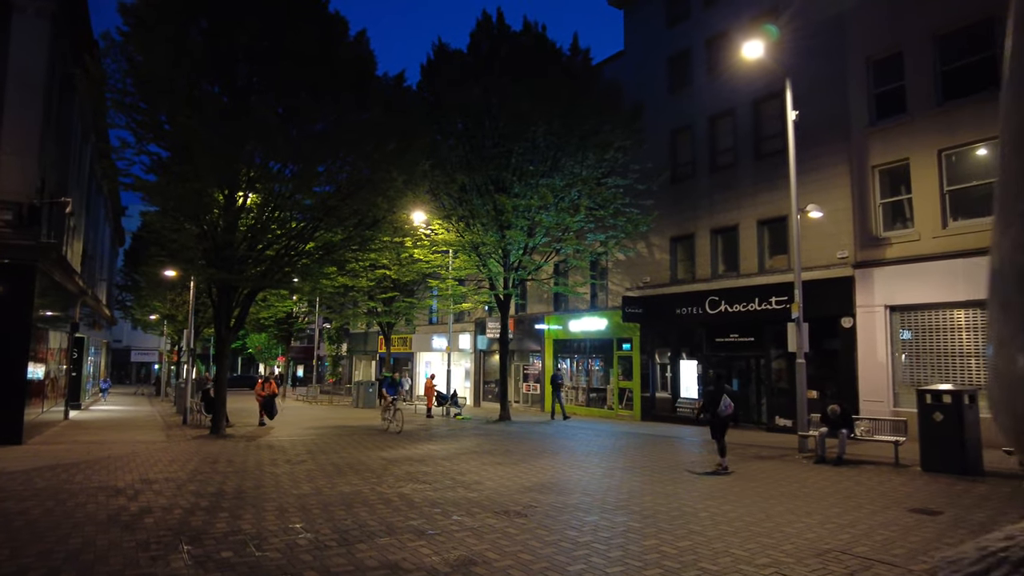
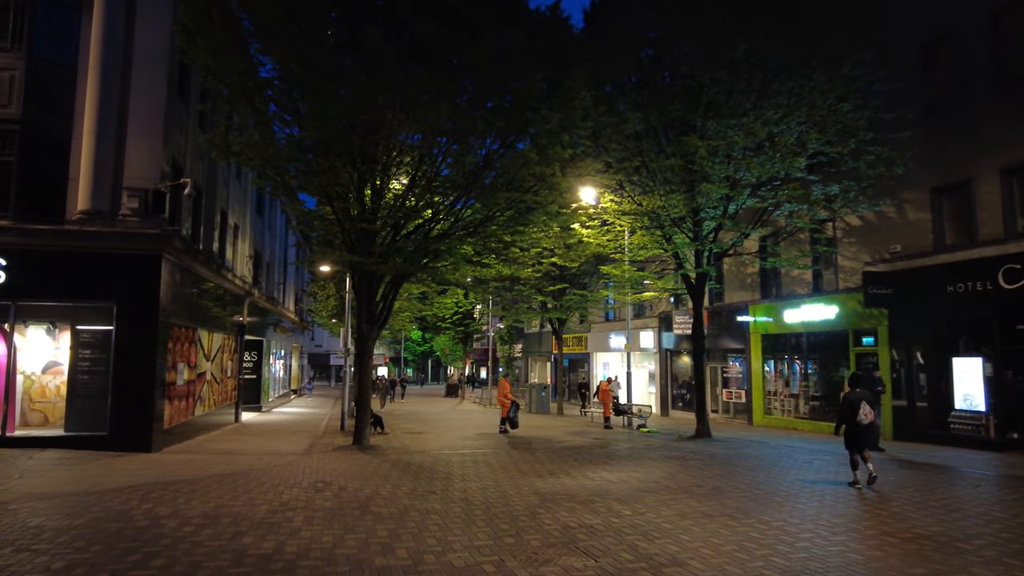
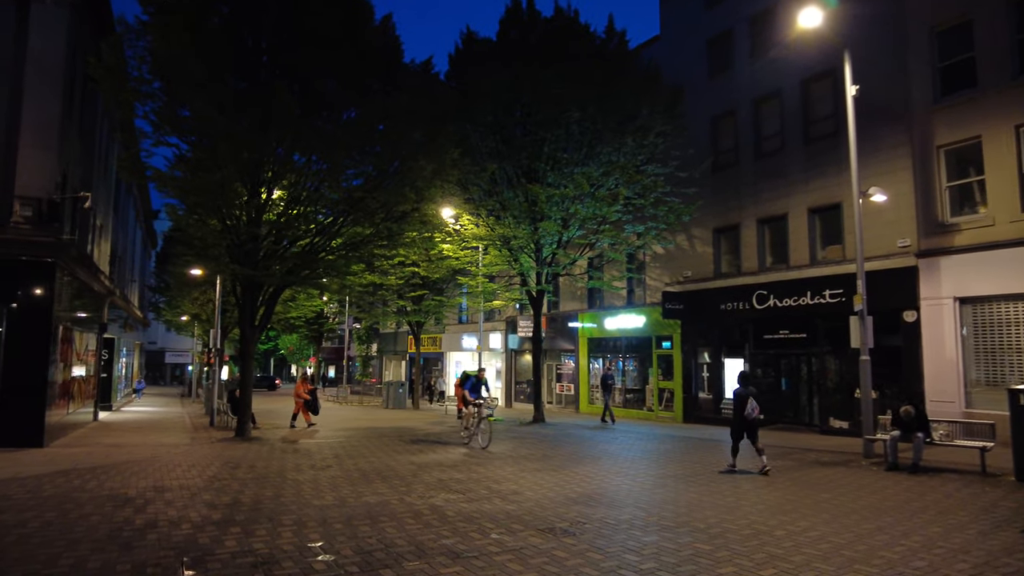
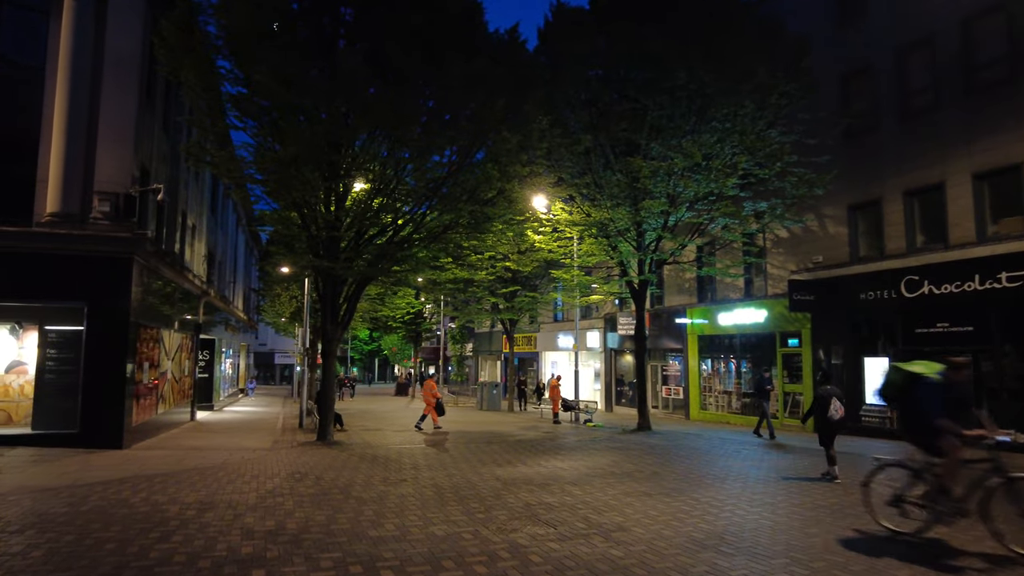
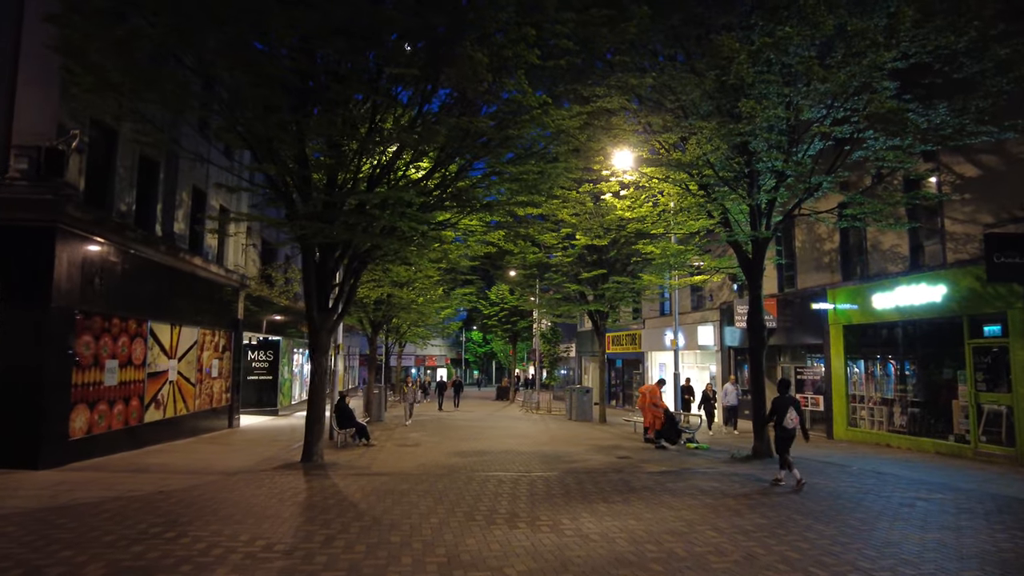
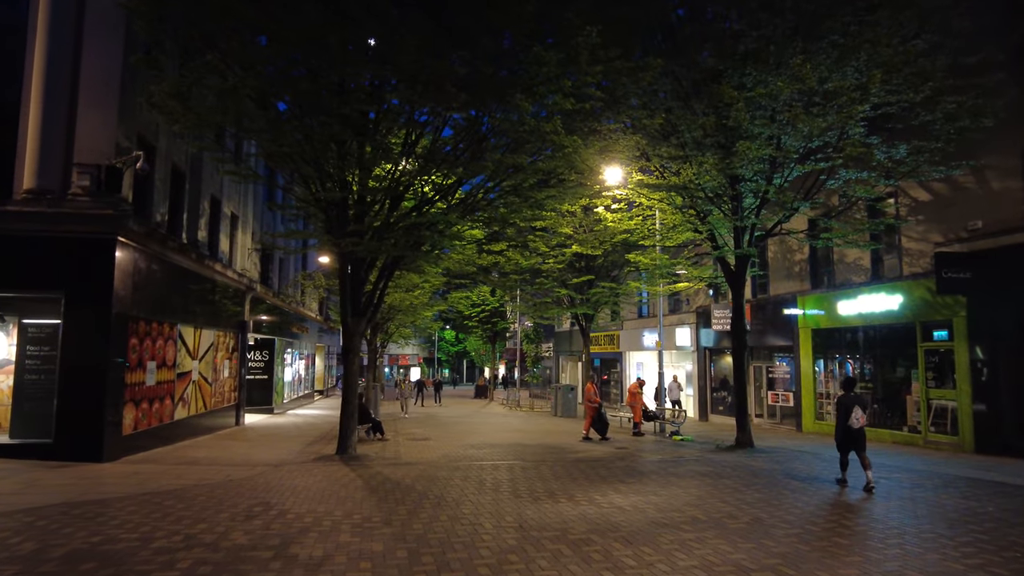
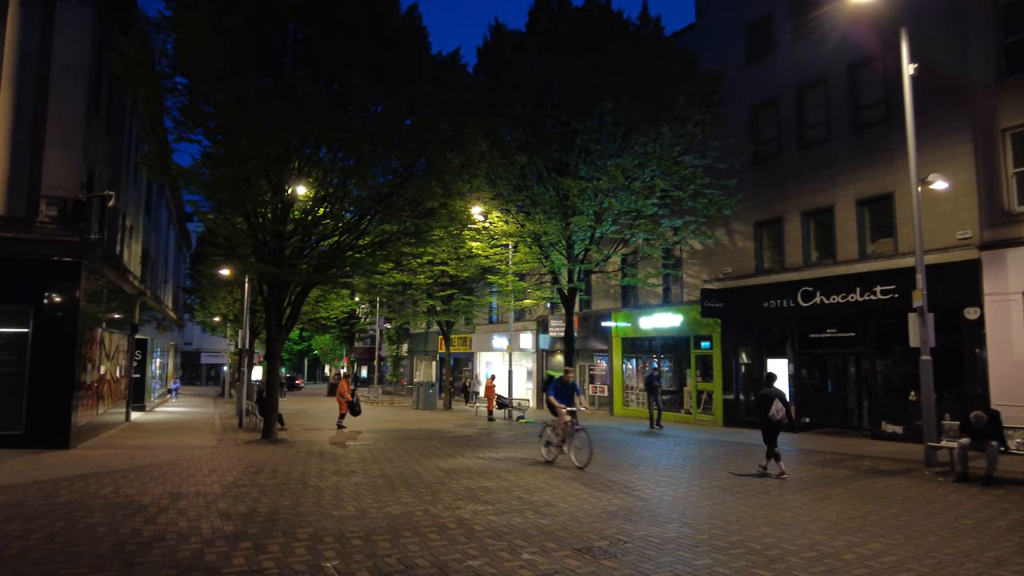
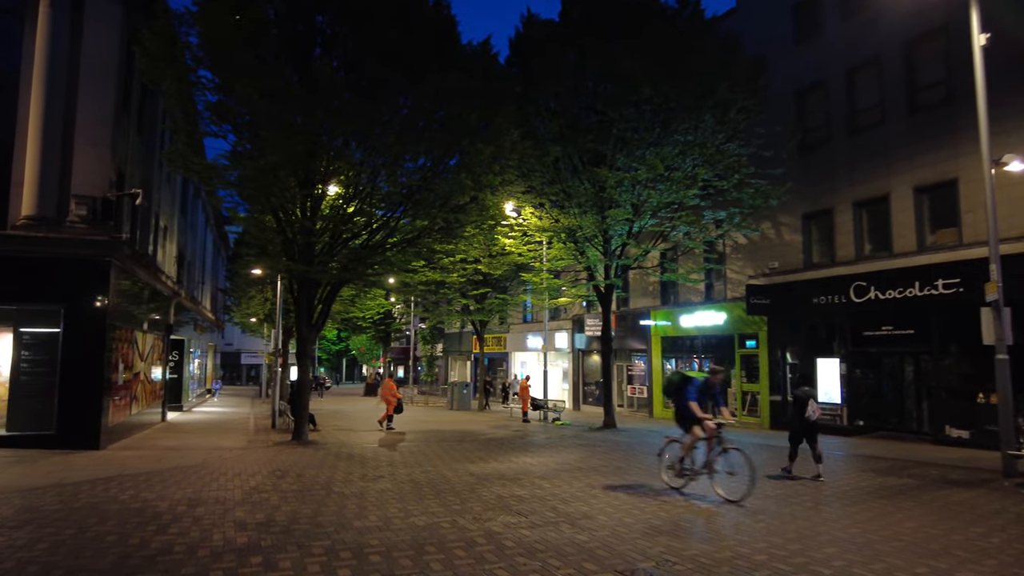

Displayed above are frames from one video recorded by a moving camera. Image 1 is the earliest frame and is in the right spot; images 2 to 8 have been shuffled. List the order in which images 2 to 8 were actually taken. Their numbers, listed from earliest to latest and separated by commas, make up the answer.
3, 7, 8, 4, 2, 6, 5
